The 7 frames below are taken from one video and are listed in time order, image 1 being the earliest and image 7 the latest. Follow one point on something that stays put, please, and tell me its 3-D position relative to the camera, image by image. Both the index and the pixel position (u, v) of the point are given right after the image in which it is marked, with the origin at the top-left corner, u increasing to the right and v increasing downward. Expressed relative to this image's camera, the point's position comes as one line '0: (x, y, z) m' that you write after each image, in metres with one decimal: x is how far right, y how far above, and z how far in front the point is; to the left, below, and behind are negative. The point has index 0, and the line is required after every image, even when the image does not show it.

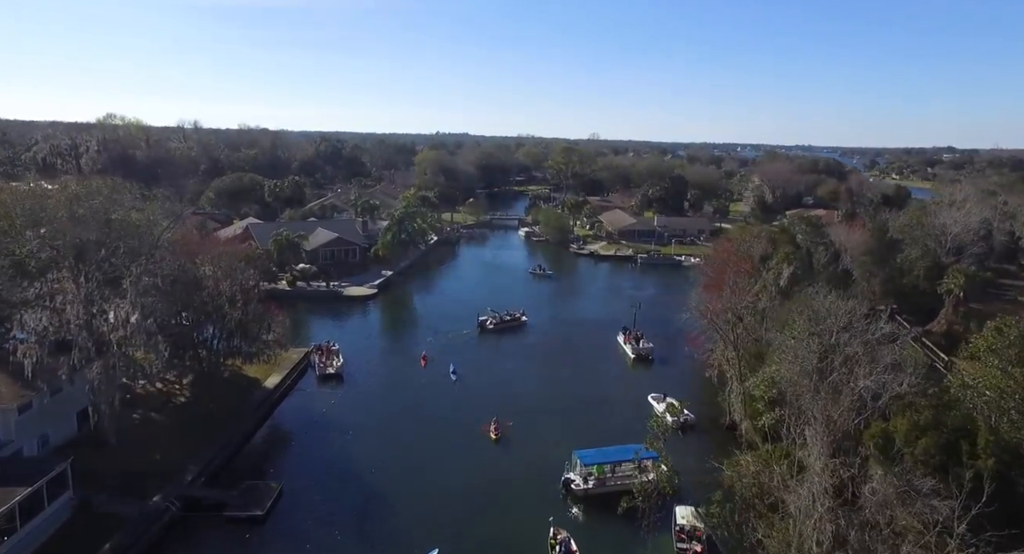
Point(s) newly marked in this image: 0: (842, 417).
0: (+7.9, -3.4, +15.6) m
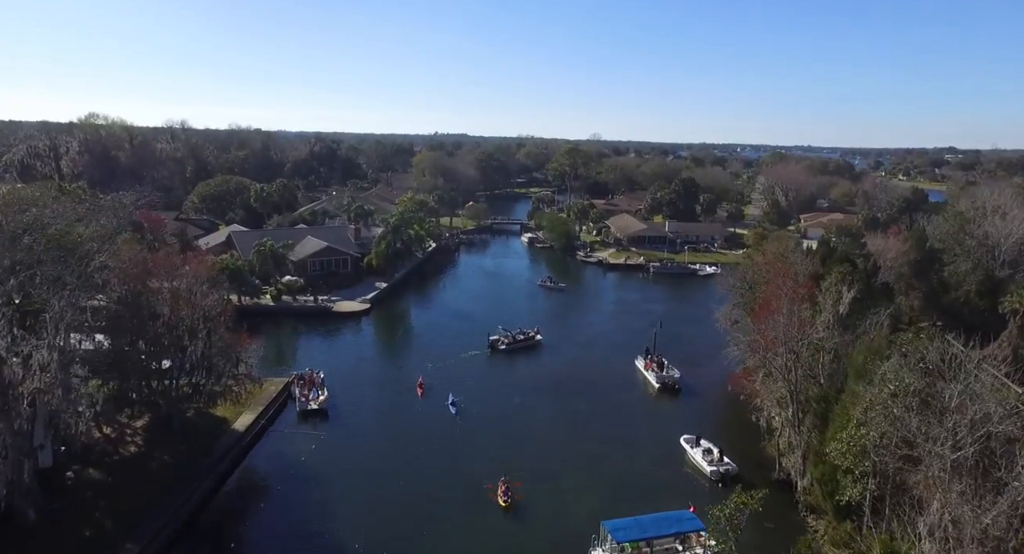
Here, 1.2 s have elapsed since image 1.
0: (+8.3, -4.3, +11.4) m
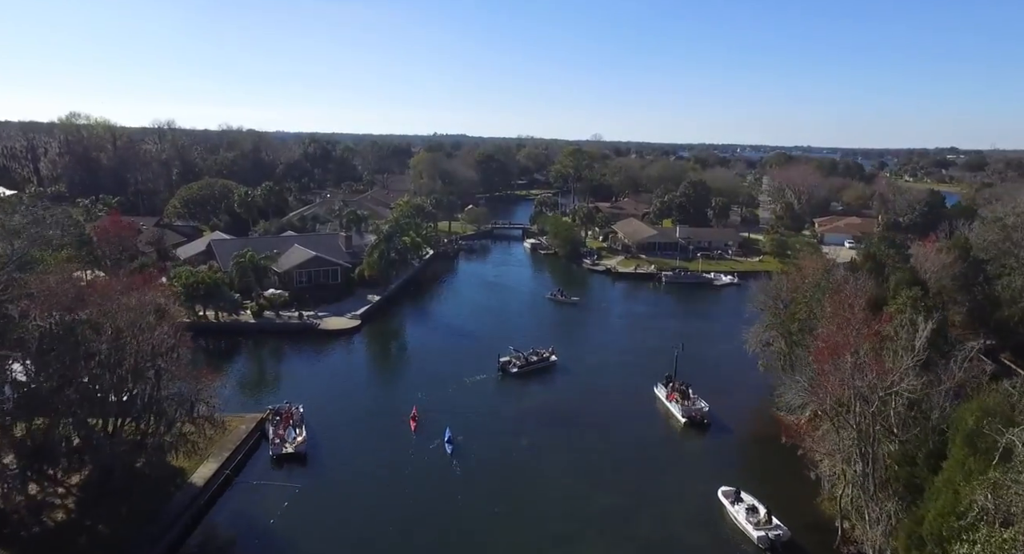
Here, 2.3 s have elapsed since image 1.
0: (+8.6, -5.1, +7.5) m
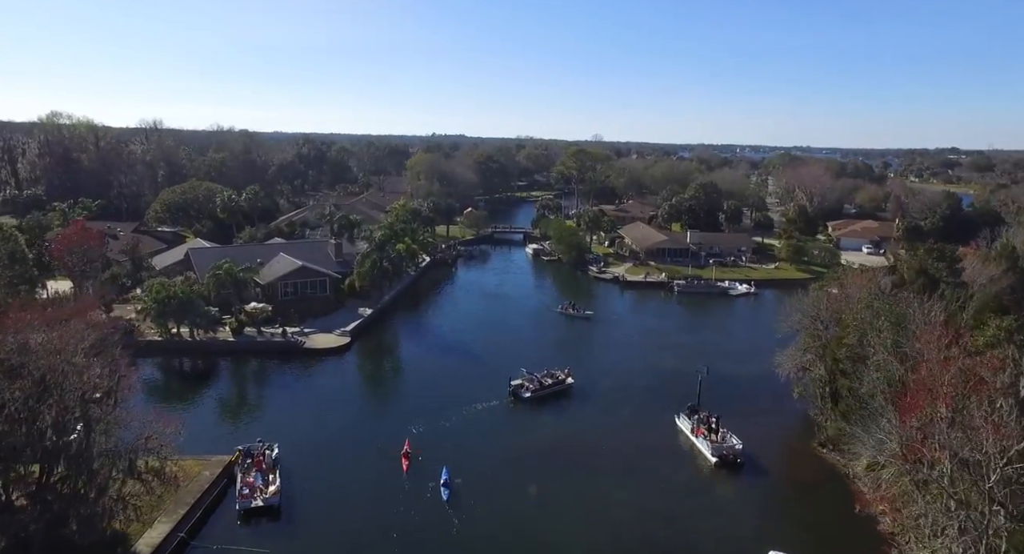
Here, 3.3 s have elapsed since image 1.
0: (+8.9, -5.8, +3.9) m
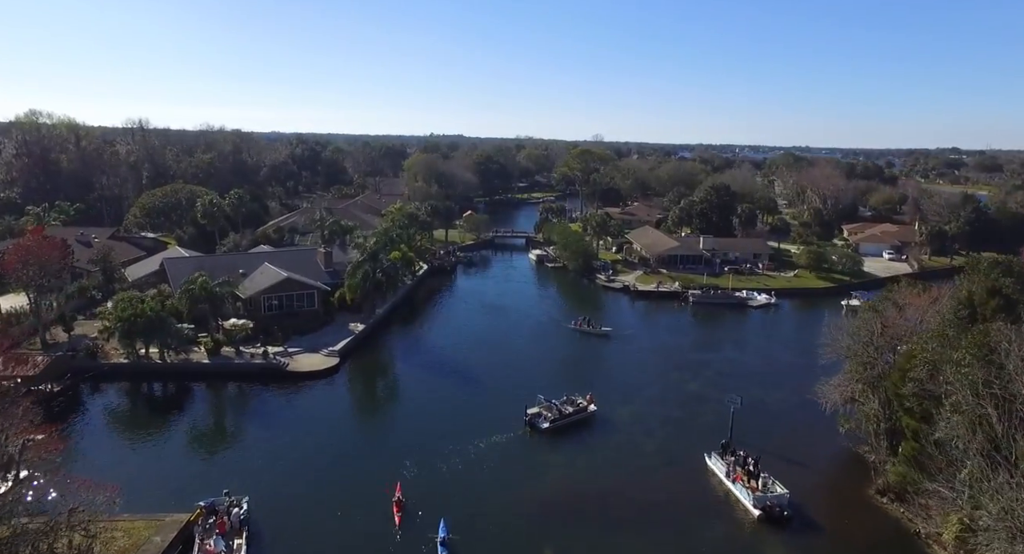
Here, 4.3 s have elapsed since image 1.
0: (+9.3, -6.5, +0.3) m
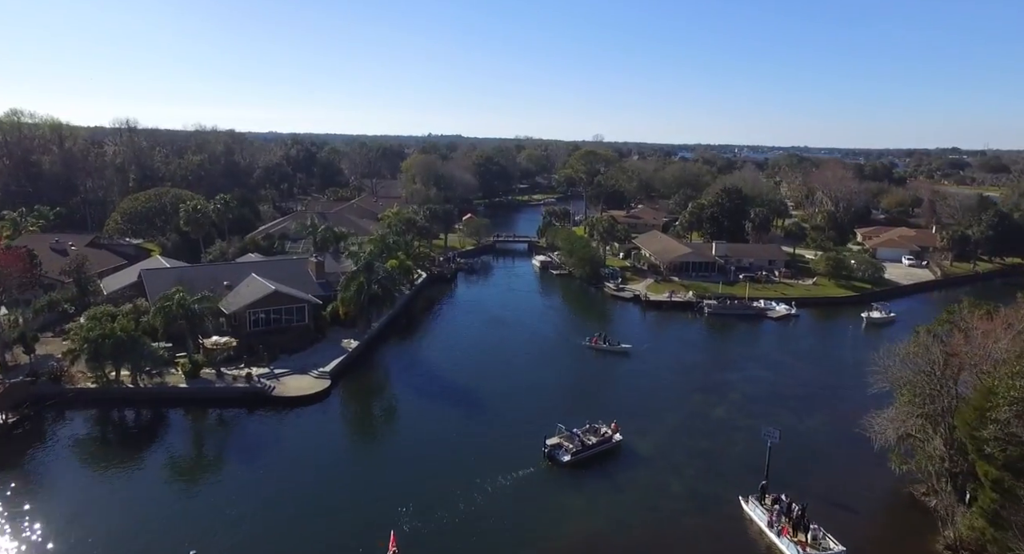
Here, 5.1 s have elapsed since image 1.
0: (+9.7, -7.2, -2.6) m
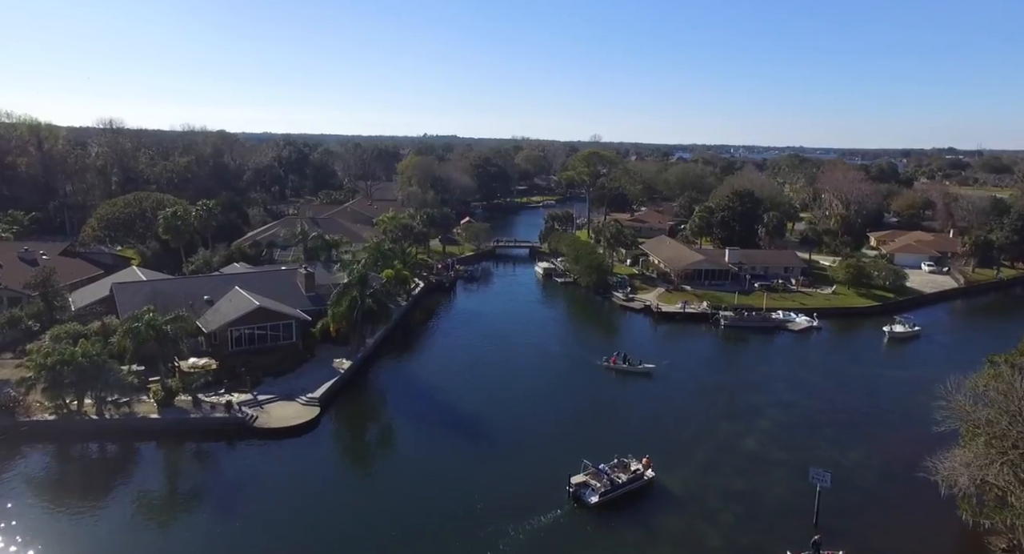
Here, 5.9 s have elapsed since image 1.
0: (+10.3, -7.9, -5.6) m
